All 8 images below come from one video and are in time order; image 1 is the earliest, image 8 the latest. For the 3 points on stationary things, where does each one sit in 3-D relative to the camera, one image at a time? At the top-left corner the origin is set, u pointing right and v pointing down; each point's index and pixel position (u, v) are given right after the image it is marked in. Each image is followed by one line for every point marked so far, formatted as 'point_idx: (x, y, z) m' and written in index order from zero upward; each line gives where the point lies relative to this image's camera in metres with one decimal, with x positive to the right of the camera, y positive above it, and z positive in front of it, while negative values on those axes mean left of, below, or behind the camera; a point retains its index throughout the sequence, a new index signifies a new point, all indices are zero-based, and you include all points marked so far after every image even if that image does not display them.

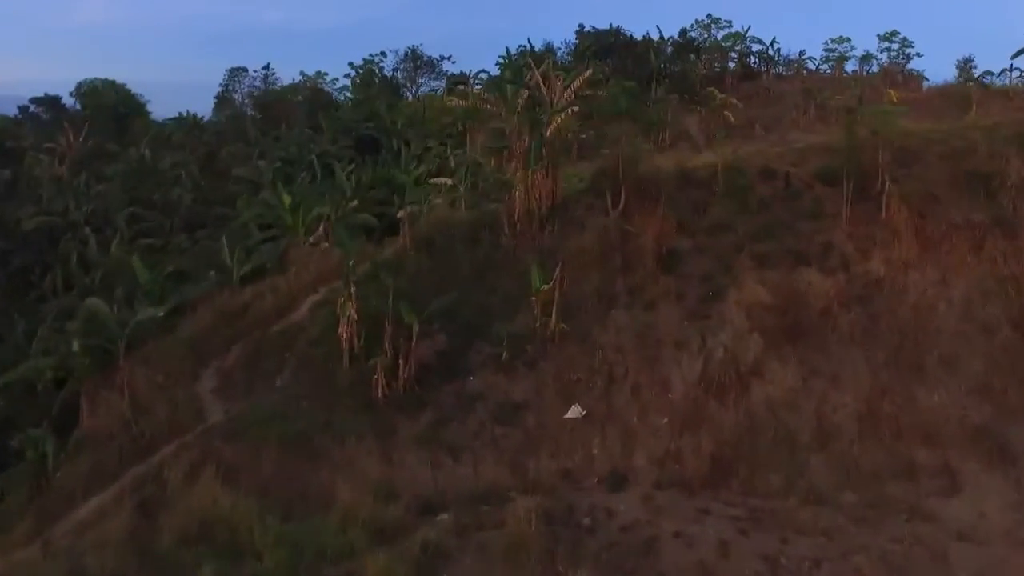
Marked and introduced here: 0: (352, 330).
0: (-1.6, -0.4, +10.6) m
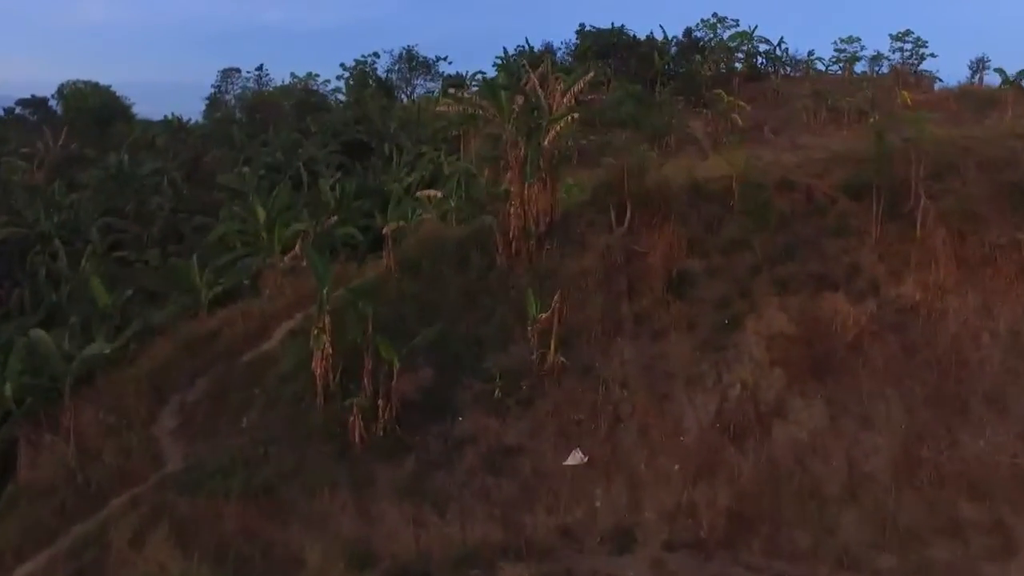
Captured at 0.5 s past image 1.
0: (-1.7, -0.7, +9.5) m
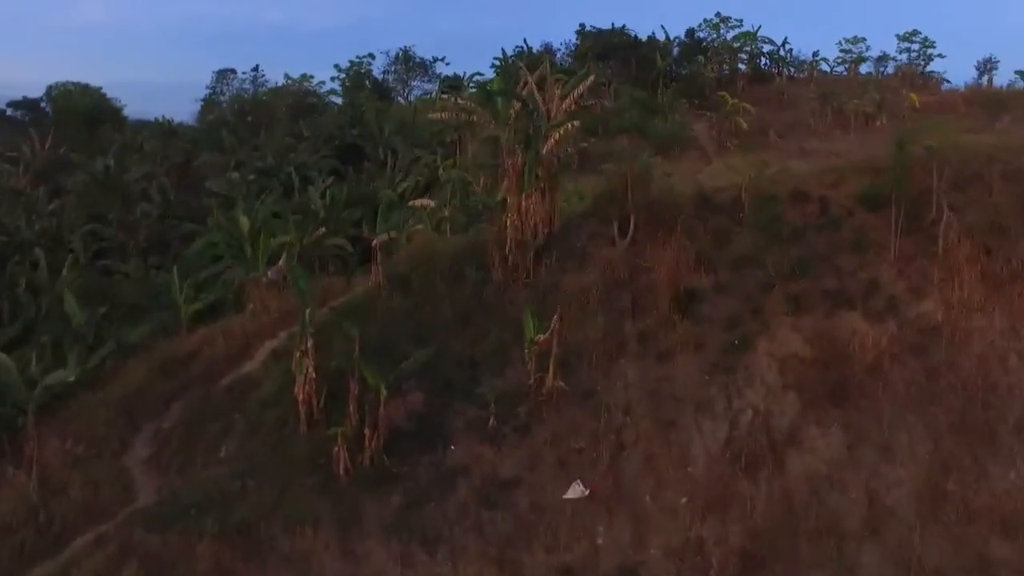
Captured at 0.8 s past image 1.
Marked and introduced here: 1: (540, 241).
0: (-1.7, -0.9, +8.9) m
1: (+0.3, +0.4, +10.6) m
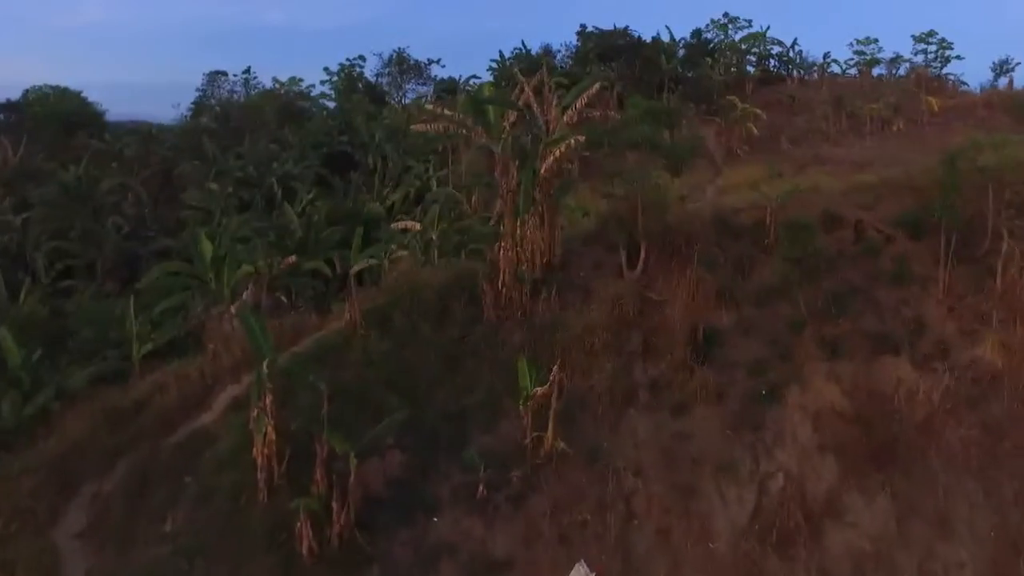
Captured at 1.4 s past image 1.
0: (-1.8, -1.2, +7.6) m
1: (+0.2, +0.1, +9.4) m
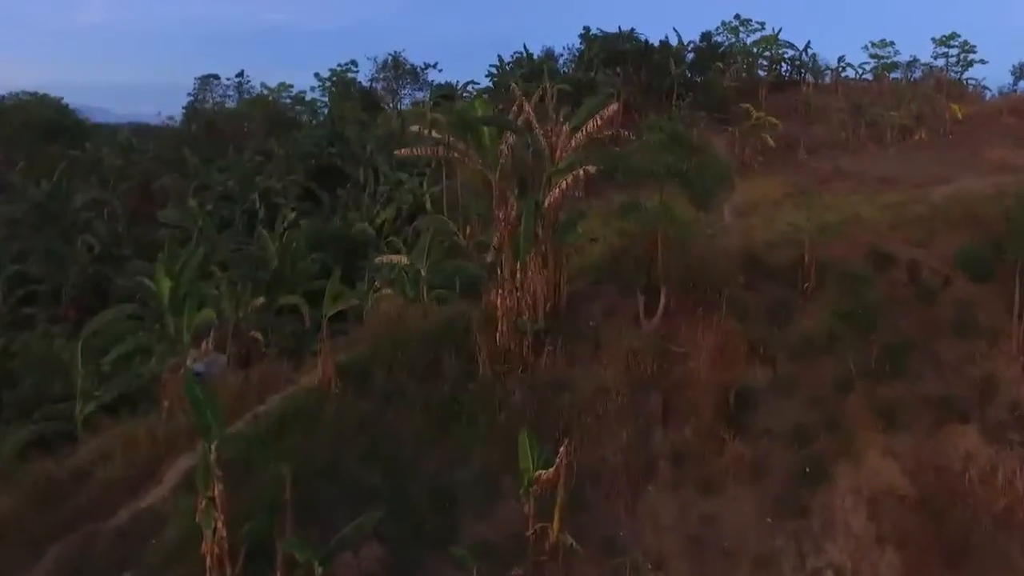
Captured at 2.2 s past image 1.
0: (-1.8, -1.6, +6.4) m
1: (+0.2, -0.3, +8.1) m
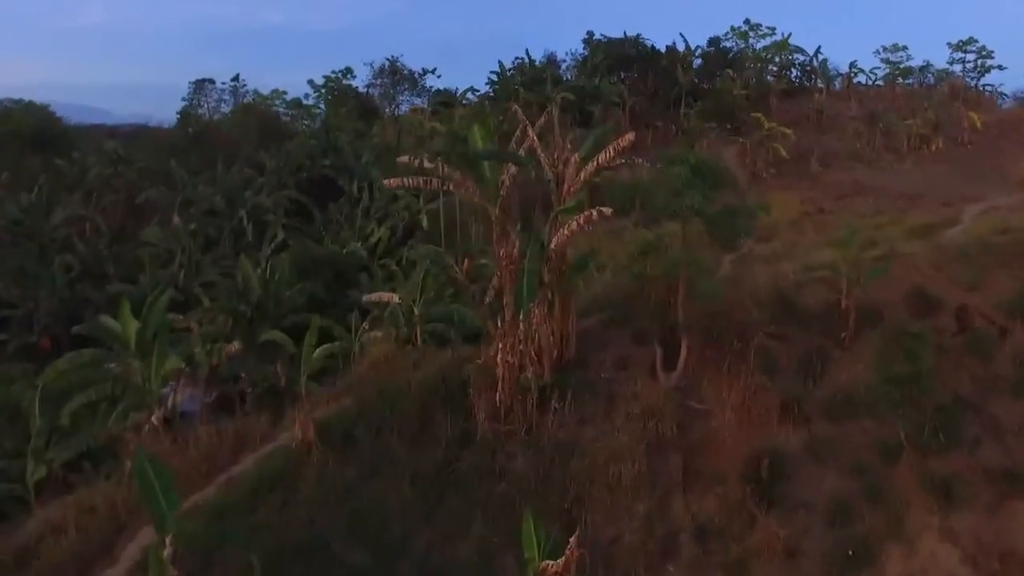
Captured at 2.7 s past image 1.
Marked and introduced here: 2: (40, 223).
0: (-1.8, -1.9, +5.5) m
1: (+0.2, -0.6, +7.2) m
2: (-7.5, +1.0, +16.7) m
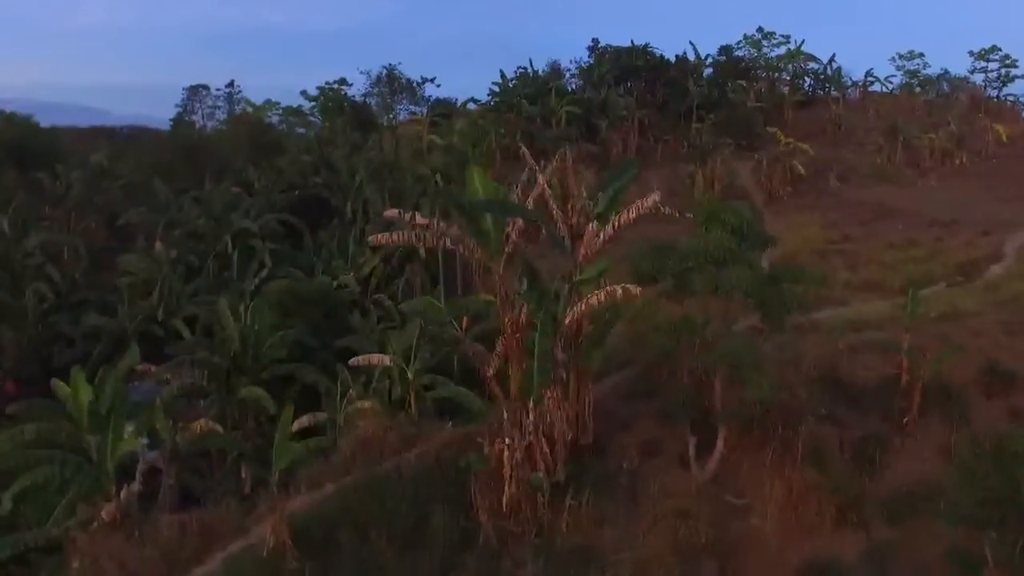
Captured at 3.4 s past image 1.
0: (-1.7, -2.4, +4.5) m
1: (+0.3, -1.1, +6.2) m
2: (-7.4, +0.6, +15.7) m
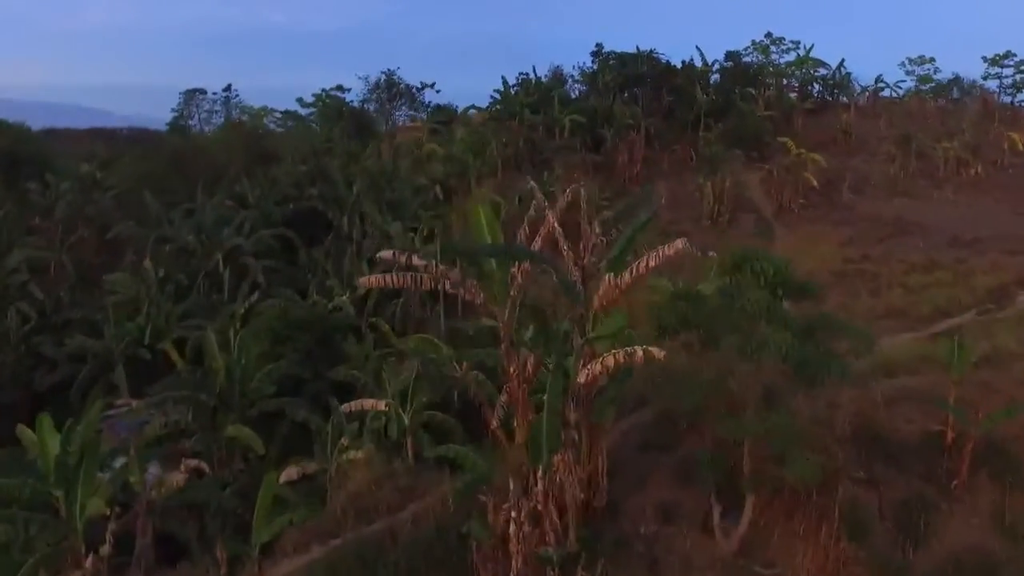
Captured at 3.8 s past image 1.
0: (-1.7, -2.7, +3.9) m
1: (+0.3, -1.3, +5.6) m
2: (-7.4, +0.3, +15.1) m
